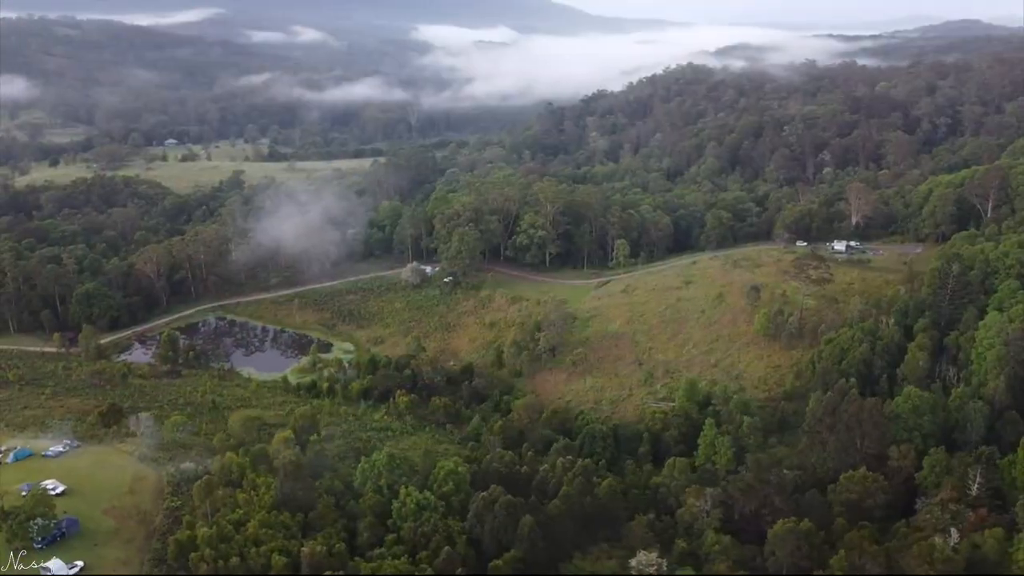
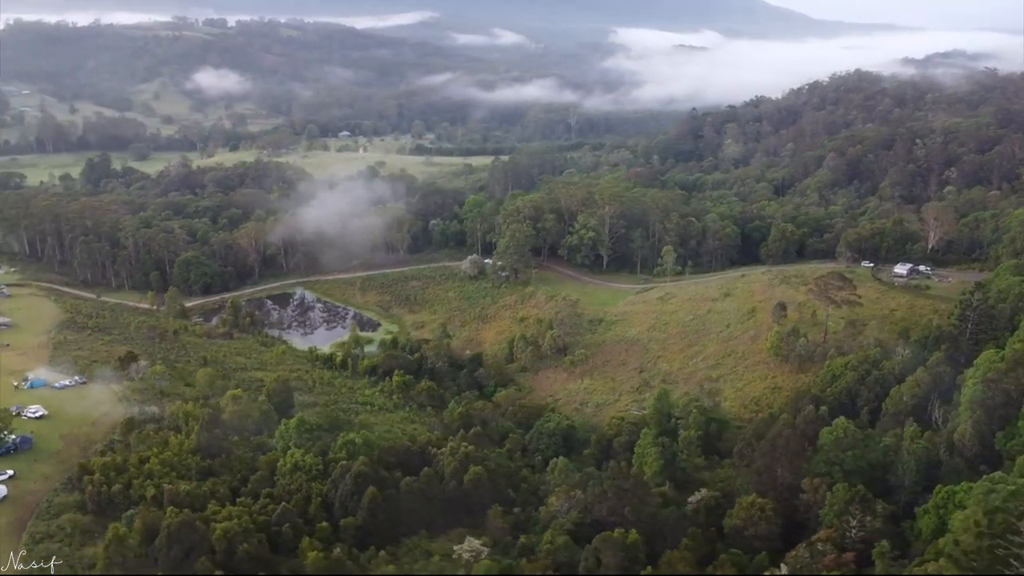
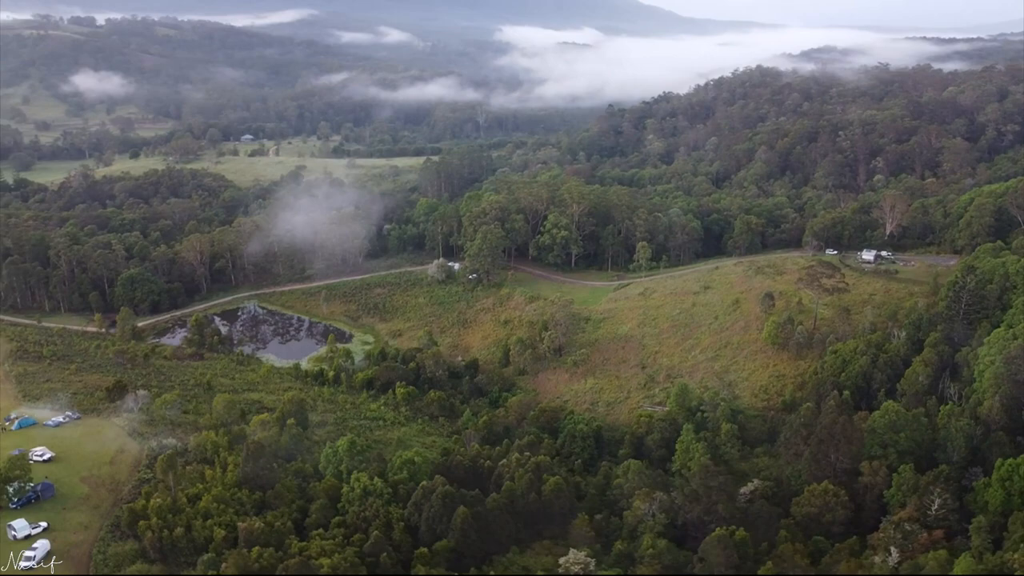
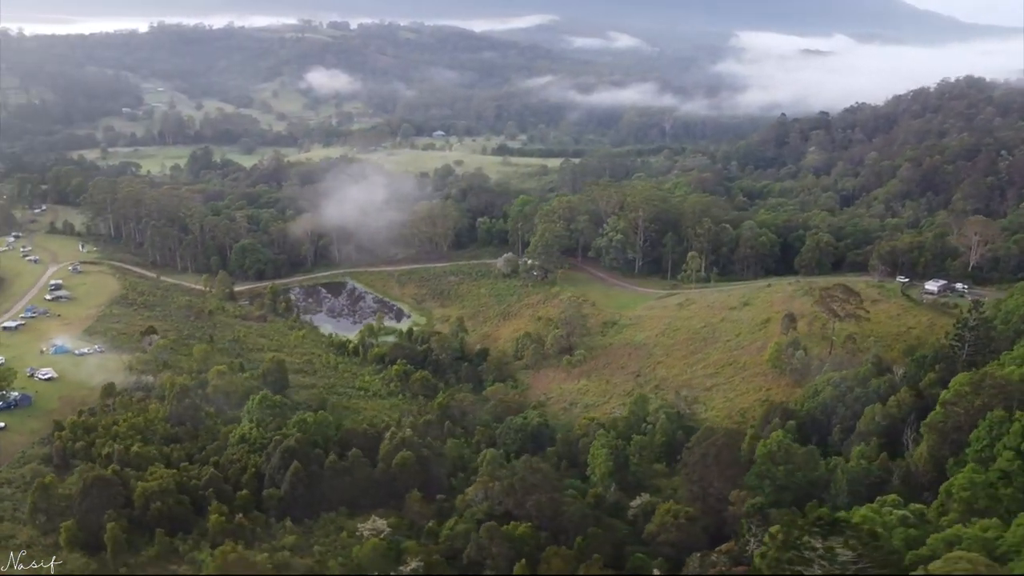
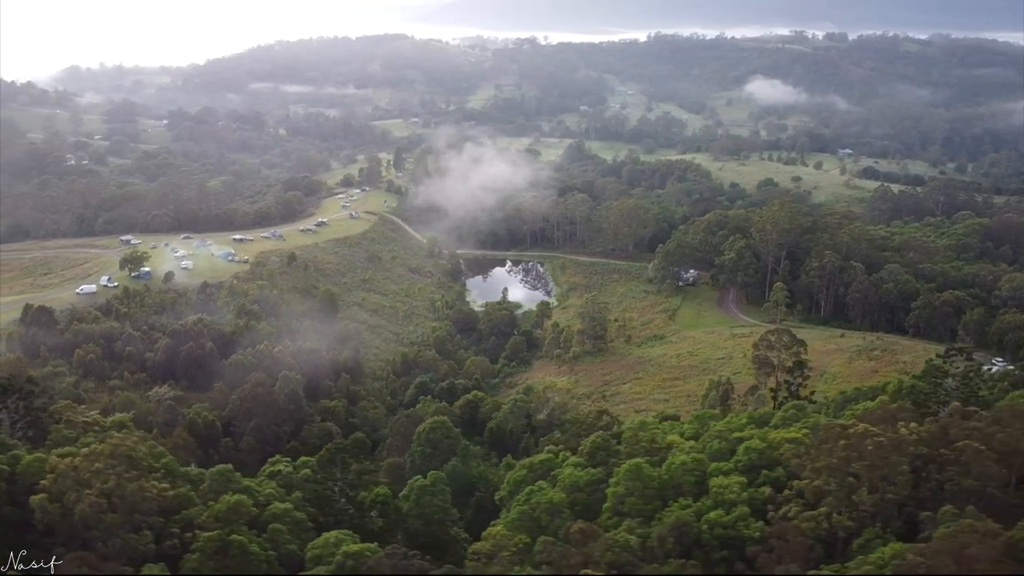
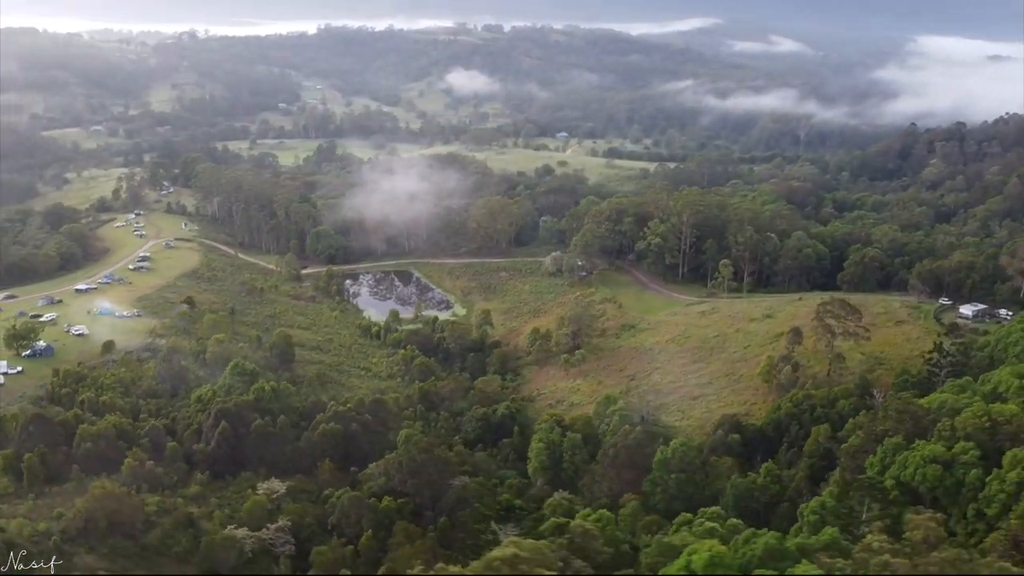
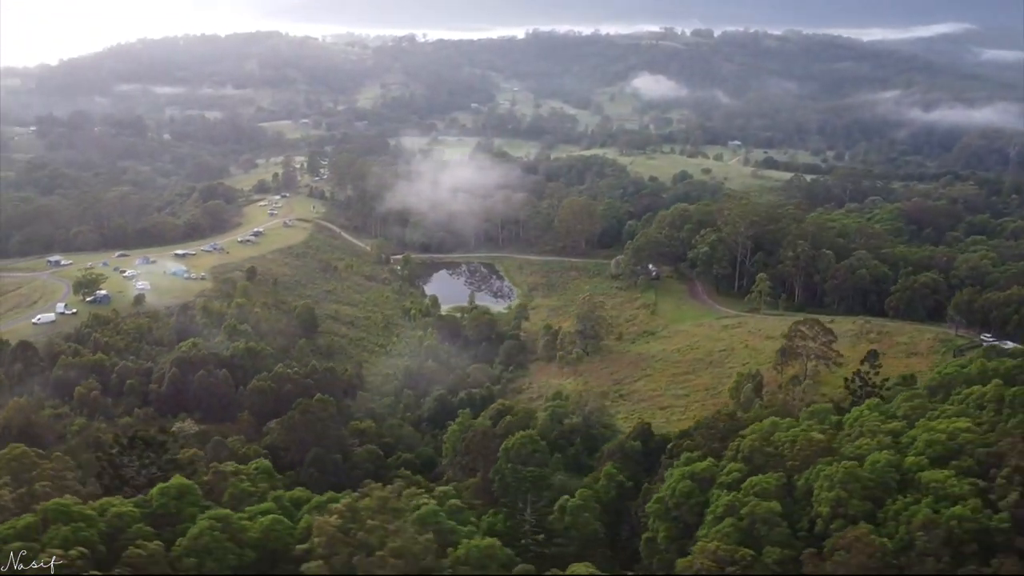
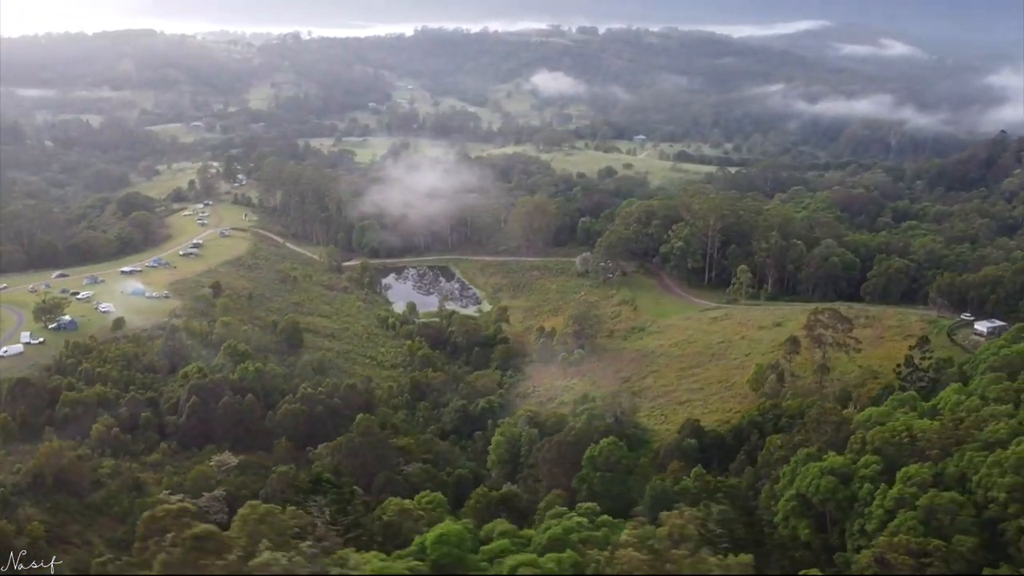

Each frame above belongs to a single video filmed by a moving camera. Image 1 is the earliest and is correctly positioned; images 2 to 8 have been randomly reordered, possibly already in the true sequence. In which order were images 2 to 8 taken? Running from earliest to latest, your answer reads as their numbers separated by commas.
3, 2, 4, 6, 8, 7, 5
